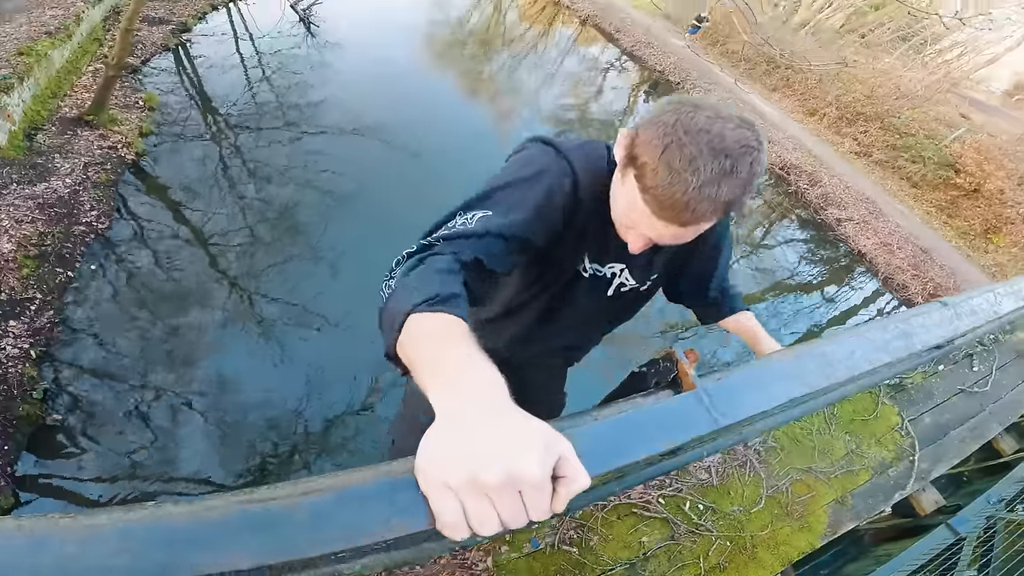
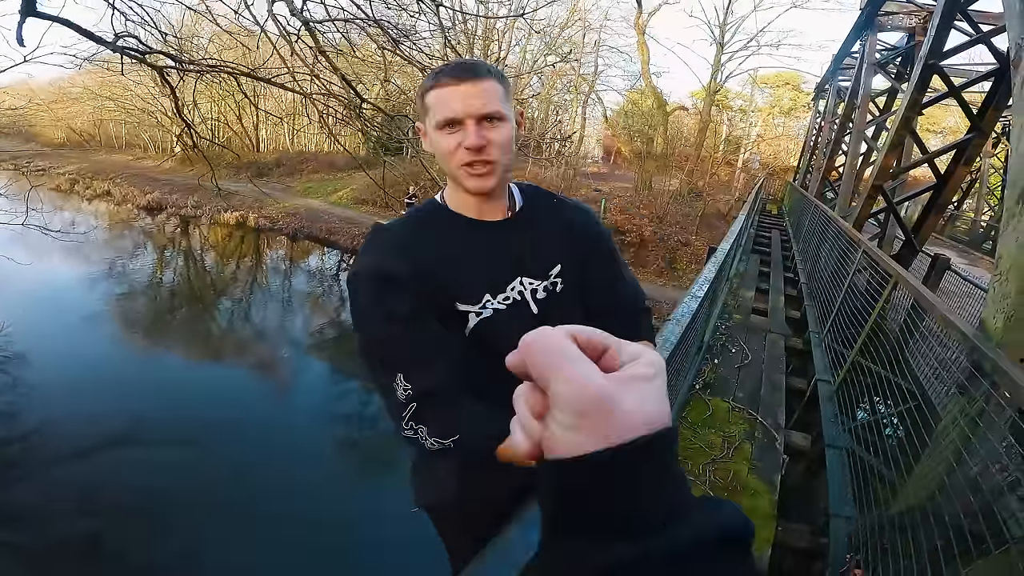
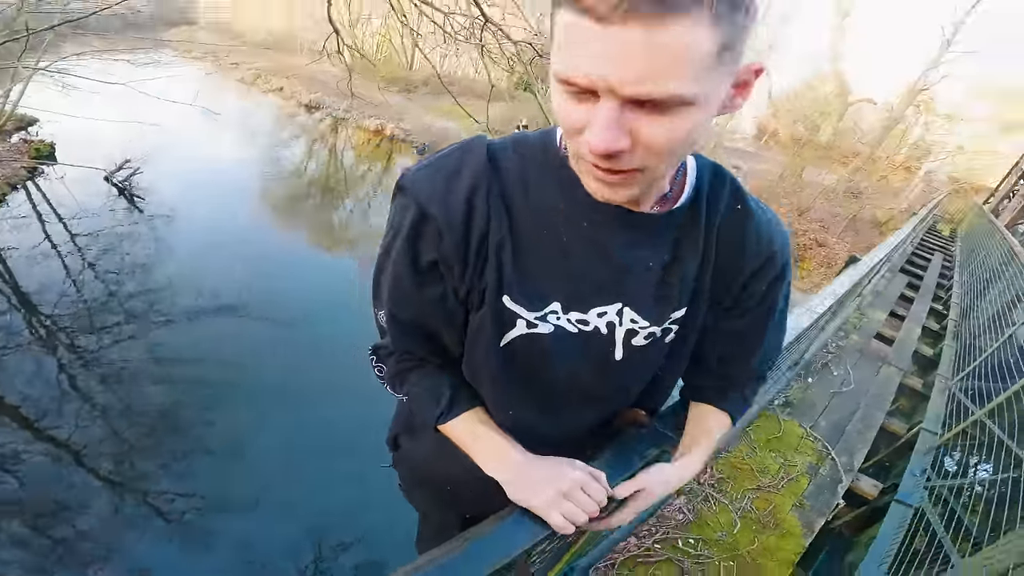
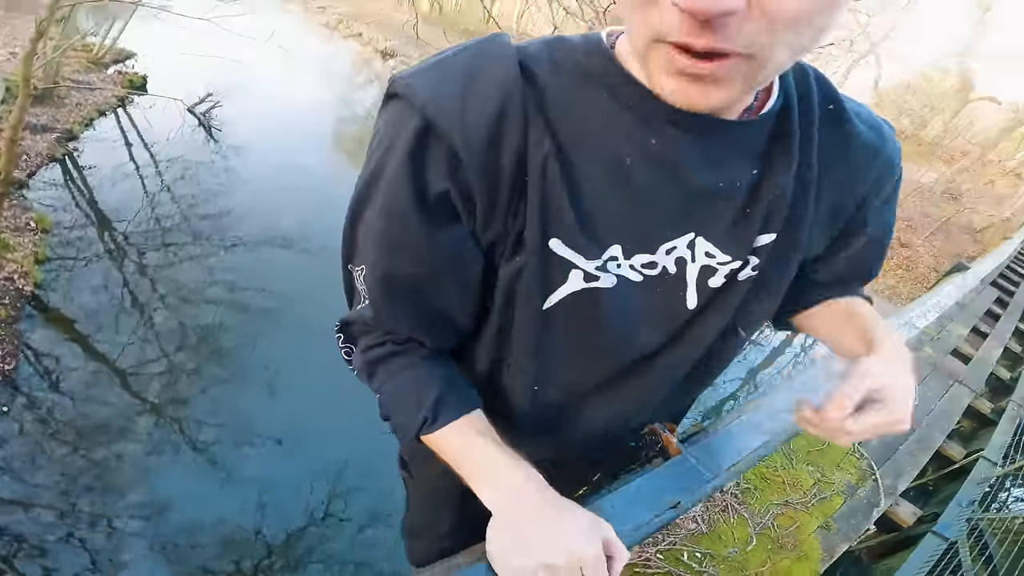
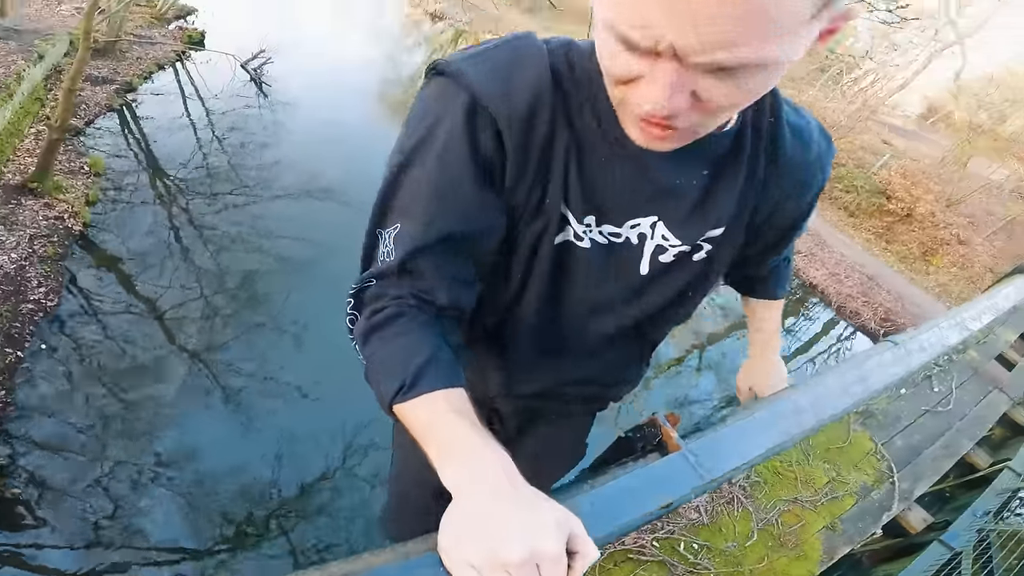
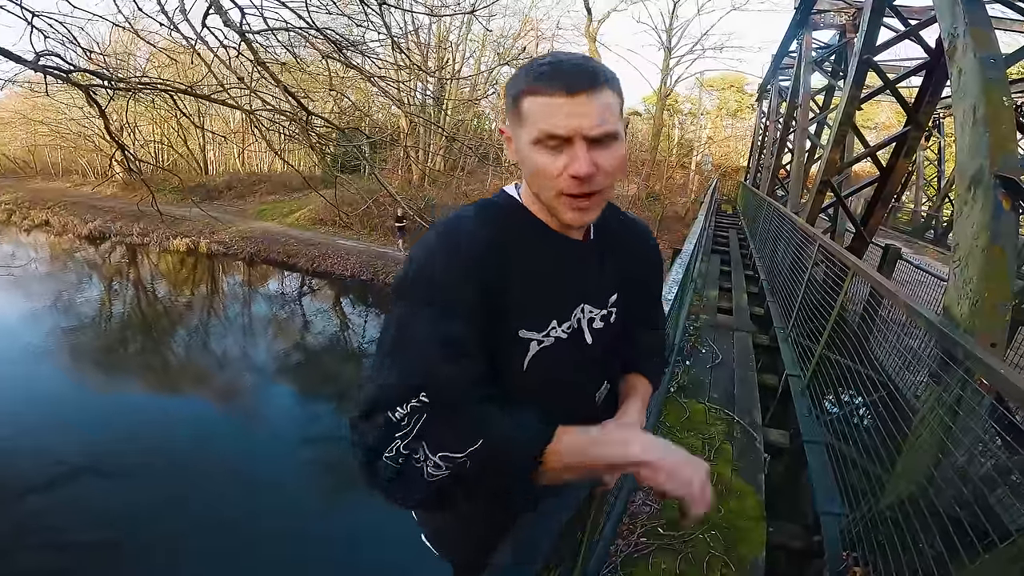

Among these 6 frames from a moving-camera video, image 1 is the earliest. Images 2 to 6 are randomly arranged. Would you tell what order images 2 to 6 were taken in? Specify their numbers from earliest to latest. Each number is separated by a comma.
5, 4, 3, 2, 6
